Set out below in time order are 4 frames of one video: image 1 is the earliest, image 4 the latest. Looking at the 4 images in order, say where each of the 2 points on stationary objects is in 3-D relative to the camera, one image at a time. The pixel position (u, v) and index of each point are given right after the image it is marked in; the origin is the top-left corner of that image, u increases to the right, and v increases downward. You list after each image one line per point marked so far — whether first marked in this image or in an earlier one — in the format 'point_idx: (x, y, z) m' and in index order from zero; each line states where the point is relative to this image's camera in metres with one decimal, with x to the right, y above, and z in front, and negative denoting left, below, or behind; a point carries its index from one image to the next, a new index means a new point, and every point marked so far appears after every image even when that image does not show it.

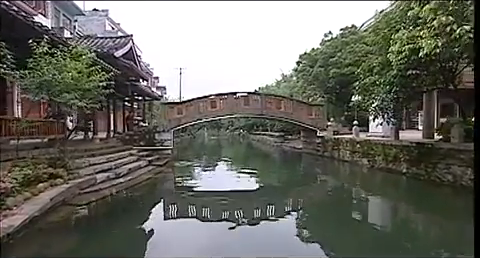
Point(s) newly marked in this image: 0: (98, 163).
0: (-2.7, -0.7, +10.0) m
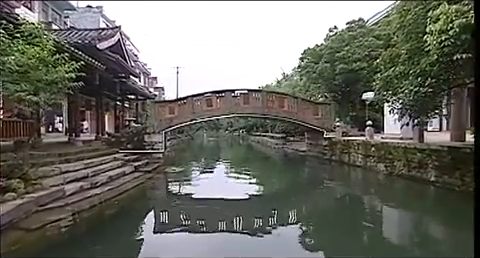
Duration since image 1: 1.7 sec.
0: (-2.8, -0.7, +8.7) m
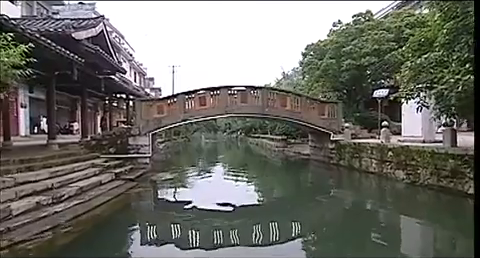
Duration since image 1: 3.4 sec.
0: (-2.8, -0.7, +7.3) m
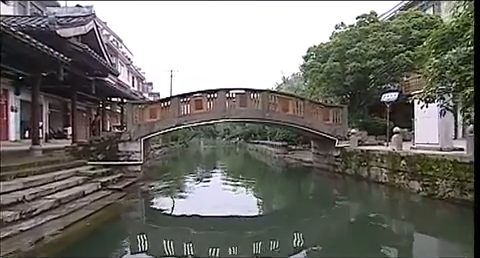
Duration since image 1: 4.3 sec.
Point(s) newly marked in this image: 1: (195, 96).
0: (-2.8, -0.7, +6.5) m
1: (-1.1, +0.8, +12.9) m
